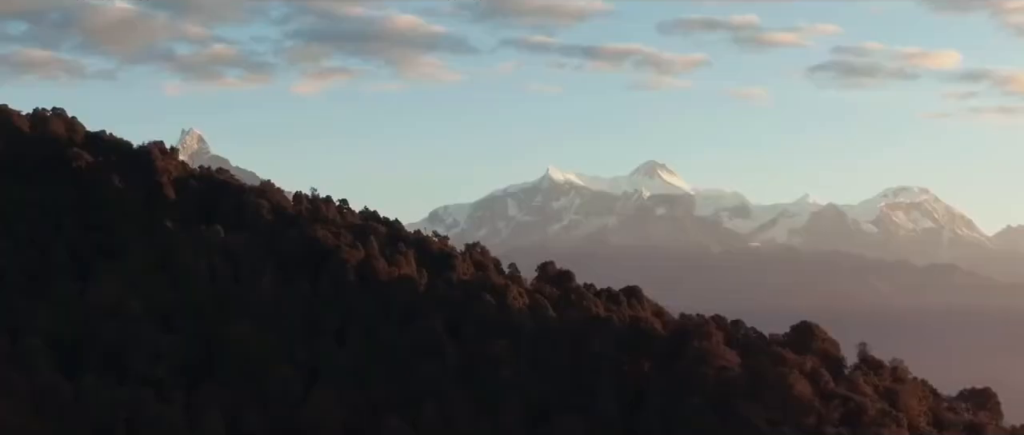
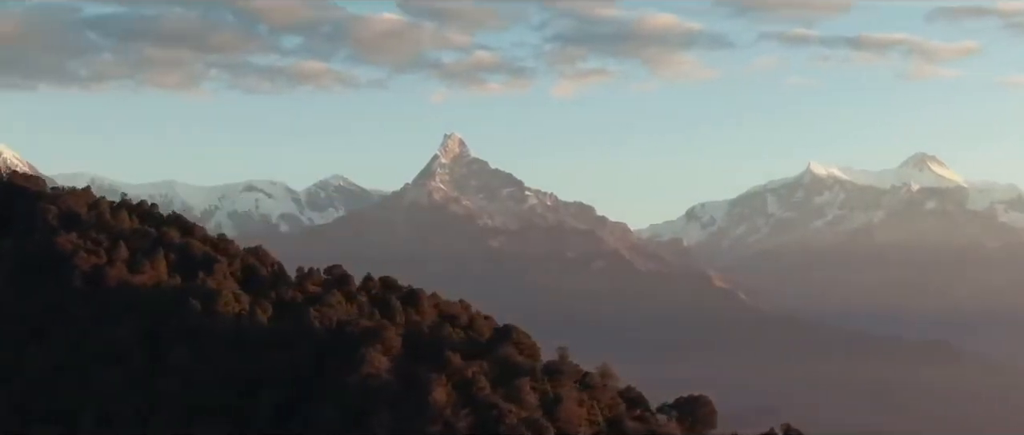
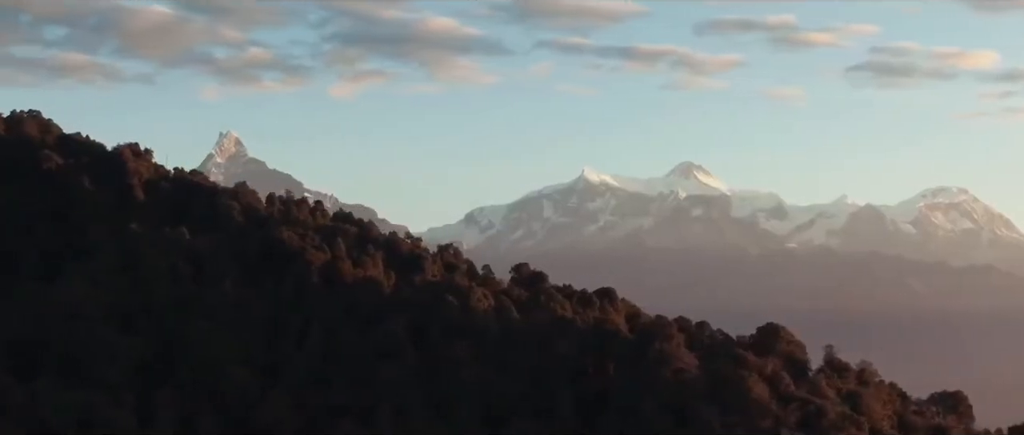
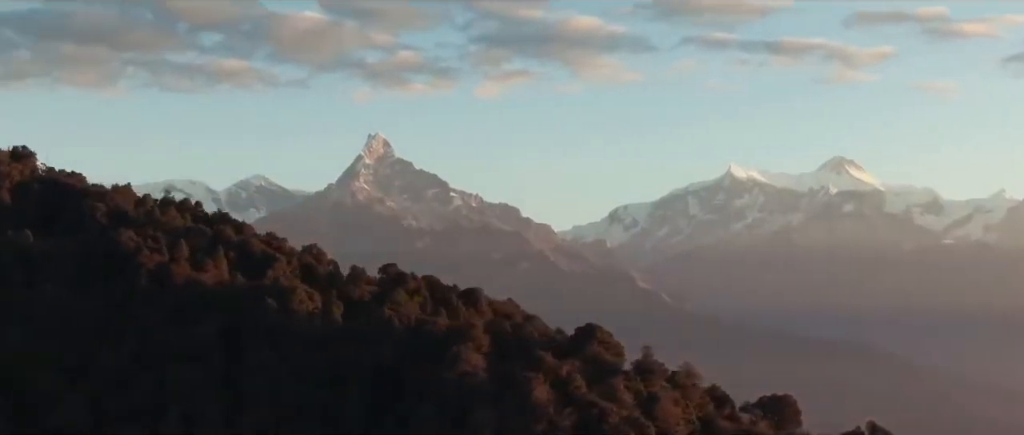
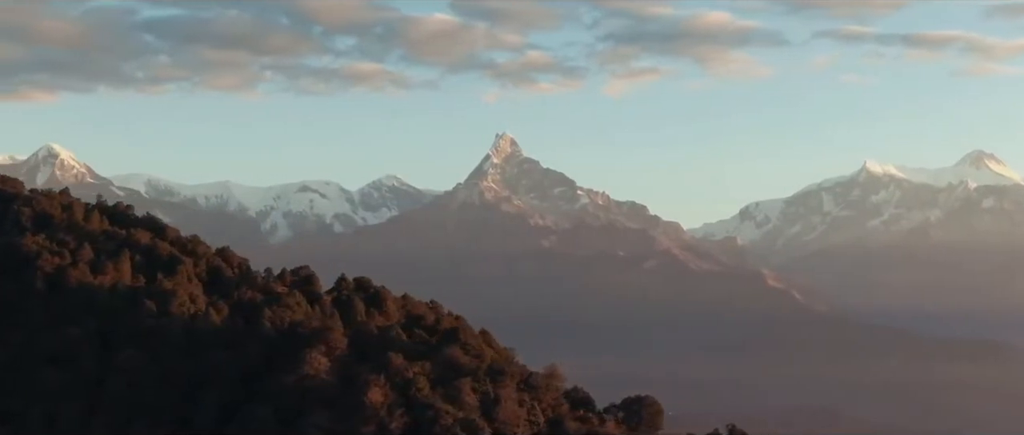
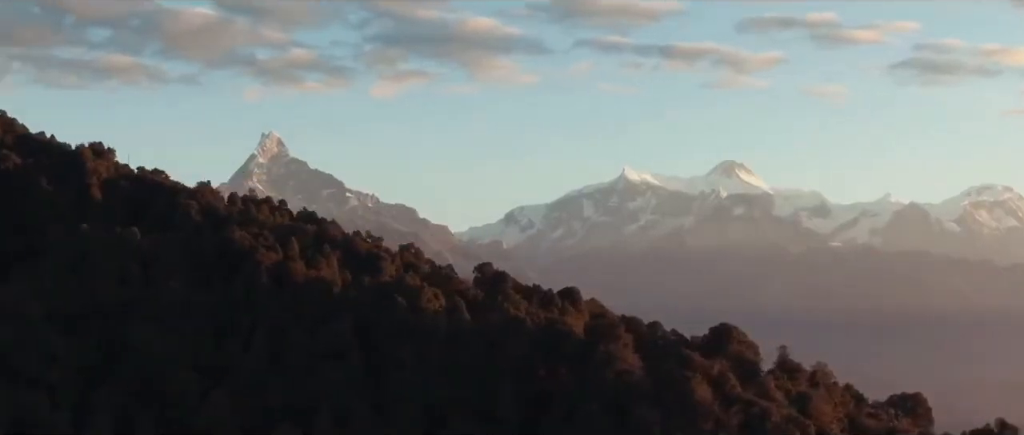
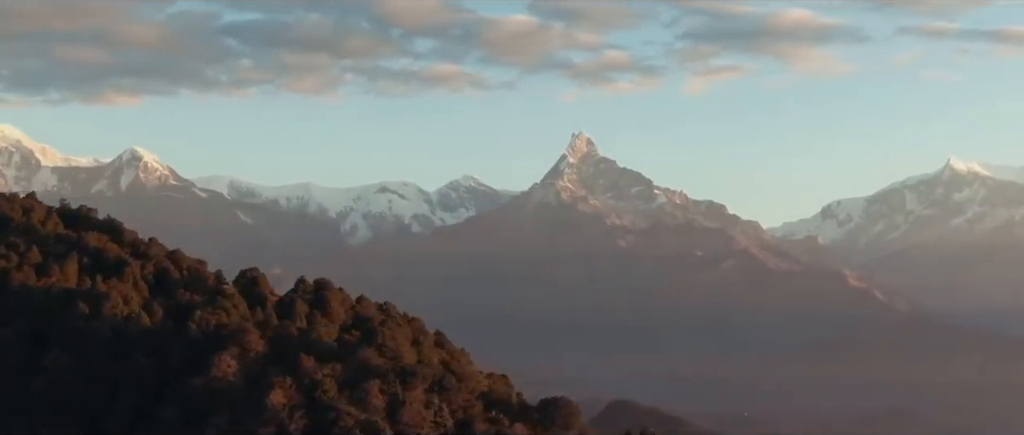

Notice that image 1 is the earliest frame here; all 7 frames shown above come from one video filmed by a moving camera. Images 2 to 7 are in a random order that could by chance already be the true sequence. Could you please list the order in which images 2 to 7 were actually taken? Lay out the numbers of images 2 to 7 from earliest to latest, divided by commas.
3, 6, 4, 2, 5, 7
